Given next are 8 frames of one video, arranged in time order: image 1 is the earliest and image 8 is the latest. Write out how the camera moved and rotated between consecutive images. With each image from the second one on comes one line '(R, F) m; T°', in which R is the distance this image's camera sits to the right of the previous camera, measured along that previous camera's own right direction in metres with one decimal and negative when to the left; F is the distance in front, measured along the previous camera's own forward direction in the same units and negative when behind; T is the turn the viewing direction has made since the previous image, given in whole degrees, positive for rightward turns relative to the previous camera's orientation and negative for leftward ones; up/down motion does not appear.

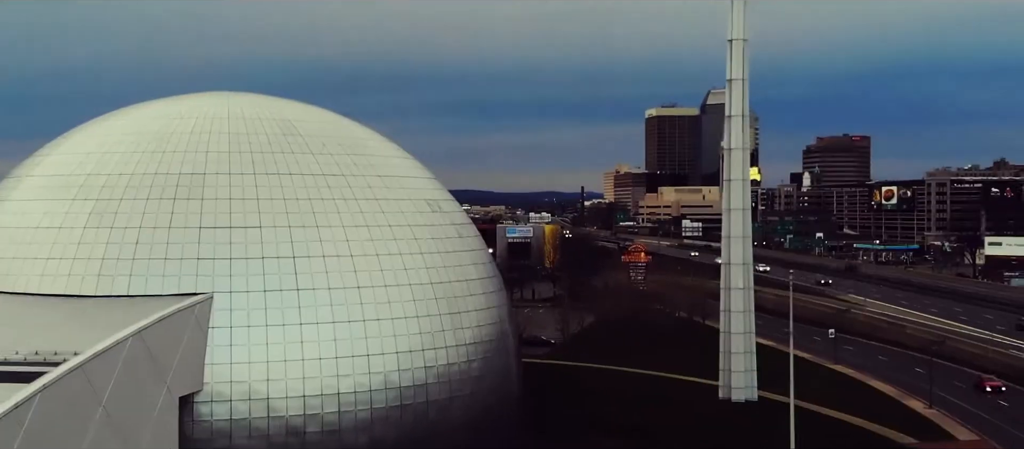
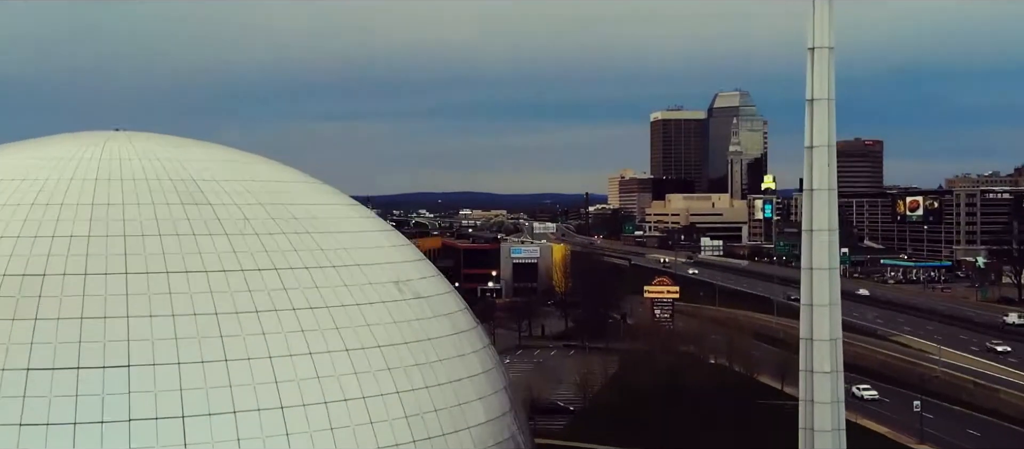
(-0.2, +3.8) m; 0°
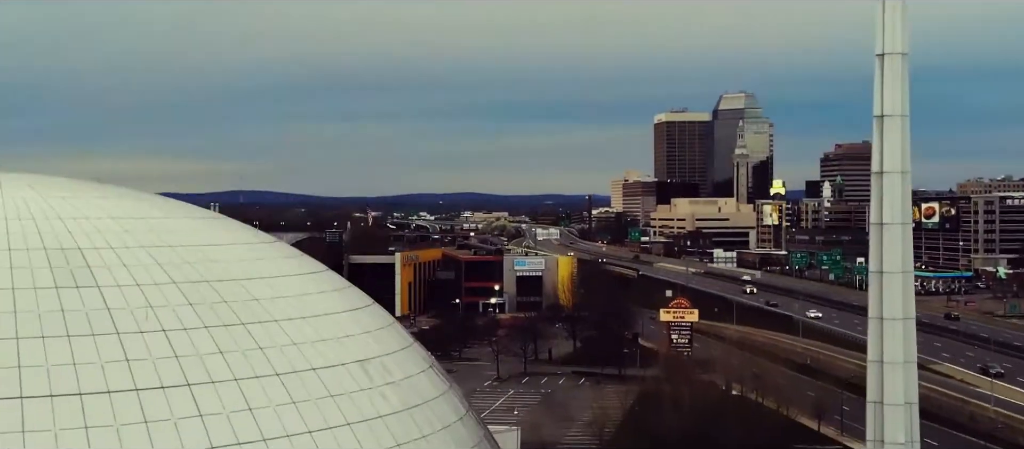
(-0.1, +2.1) m; 0°
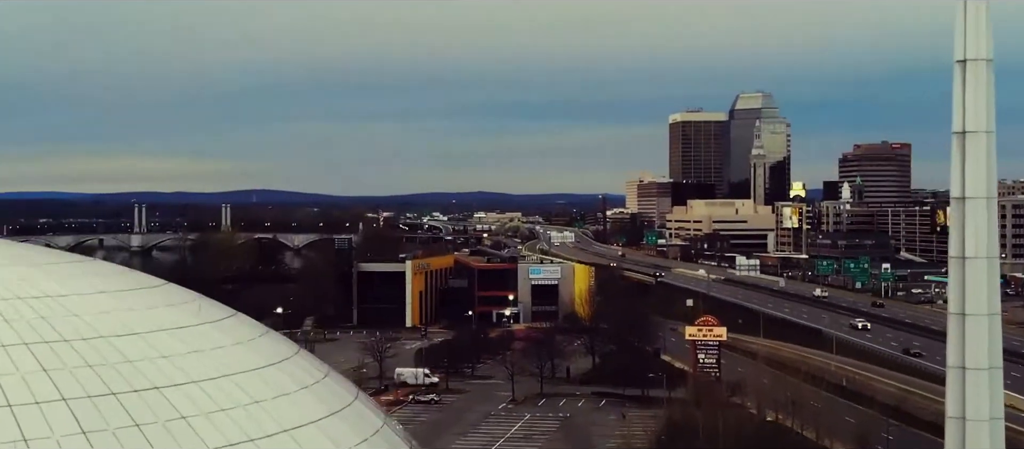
(-0.1, +1.4) m; -1°
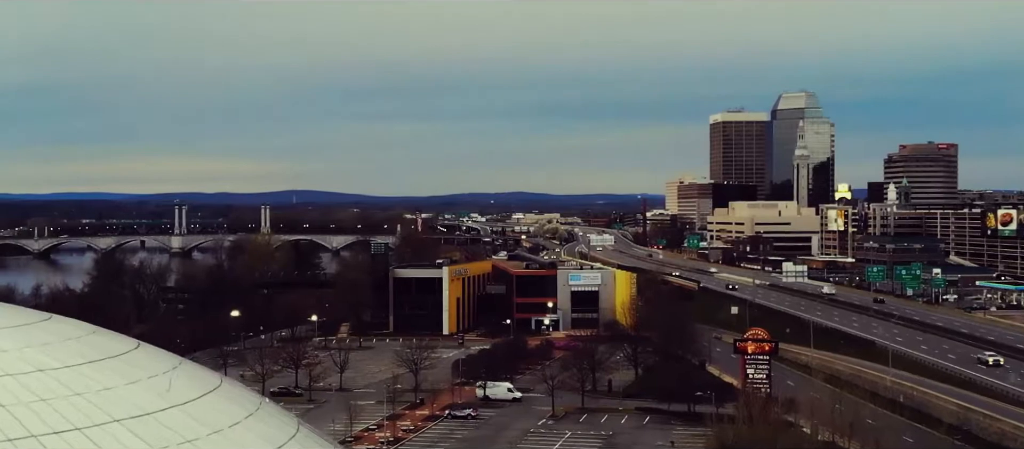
(0.0, +0.9) m; -2°
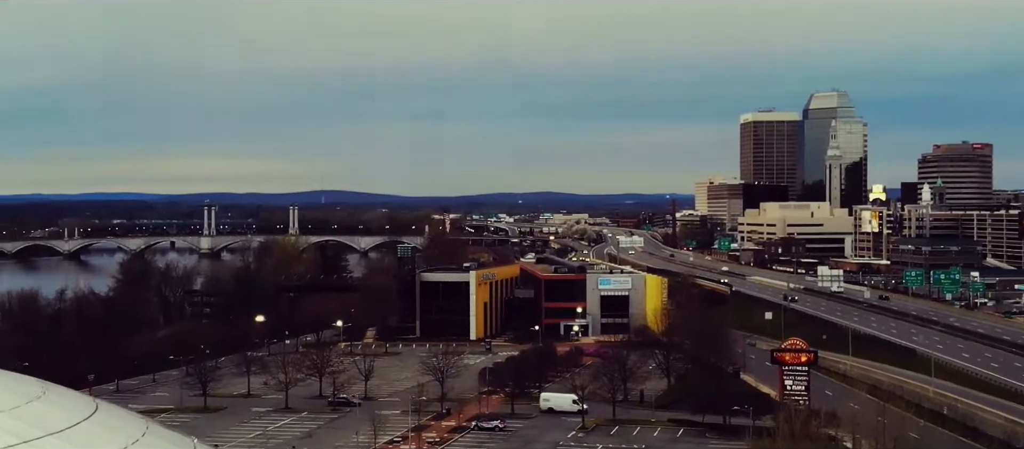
(0.0, +0.7) m; -2°
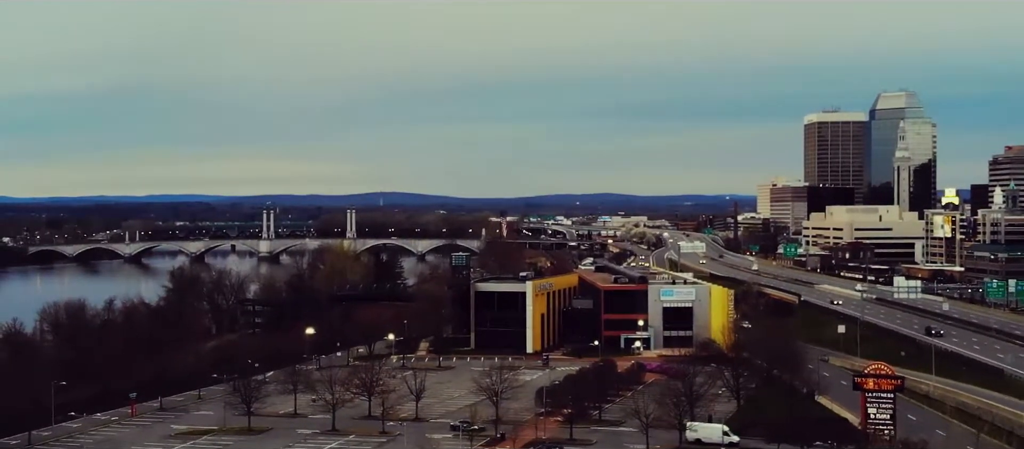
(0.0, +1.3) m; -3°
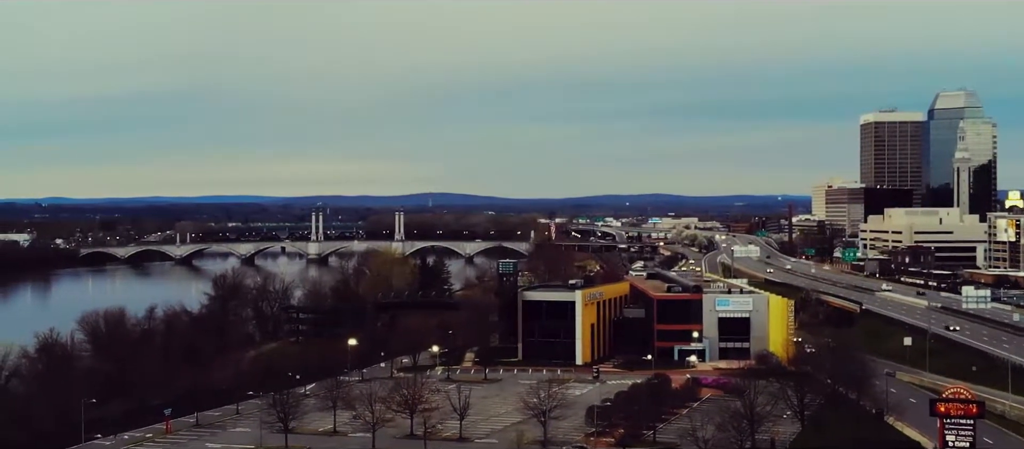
(0.0, +1.1) m; -3°
